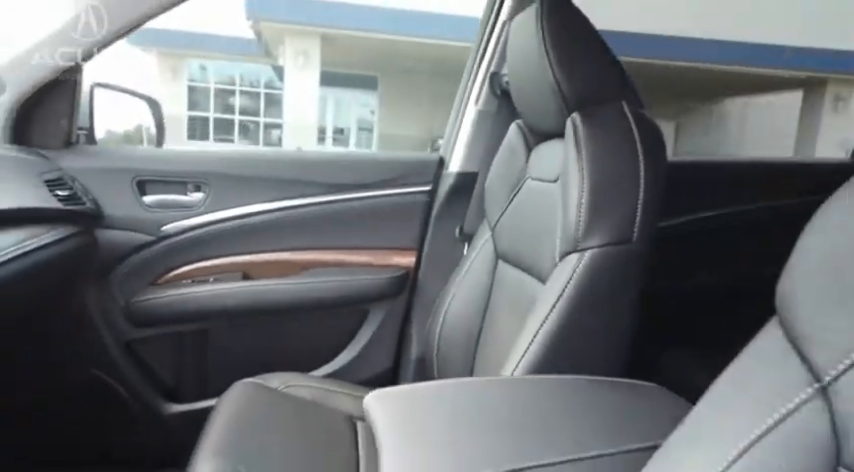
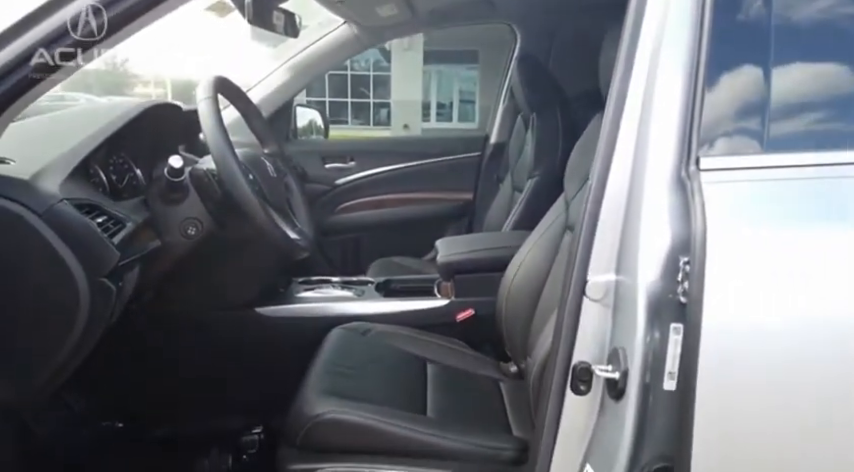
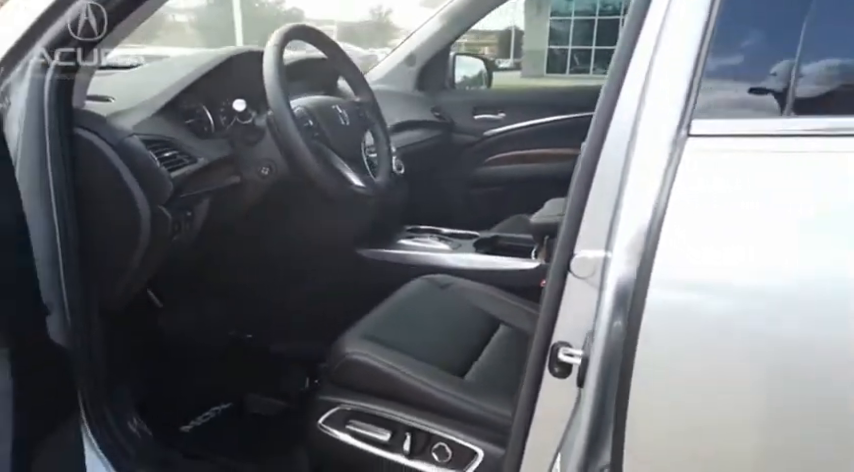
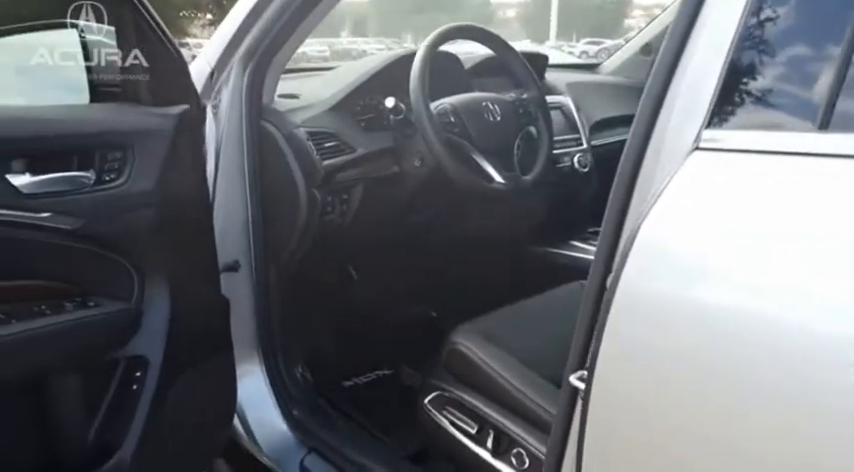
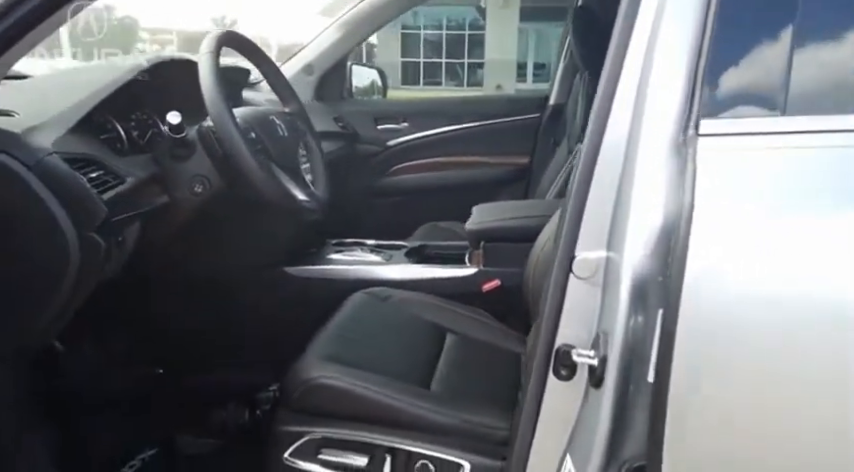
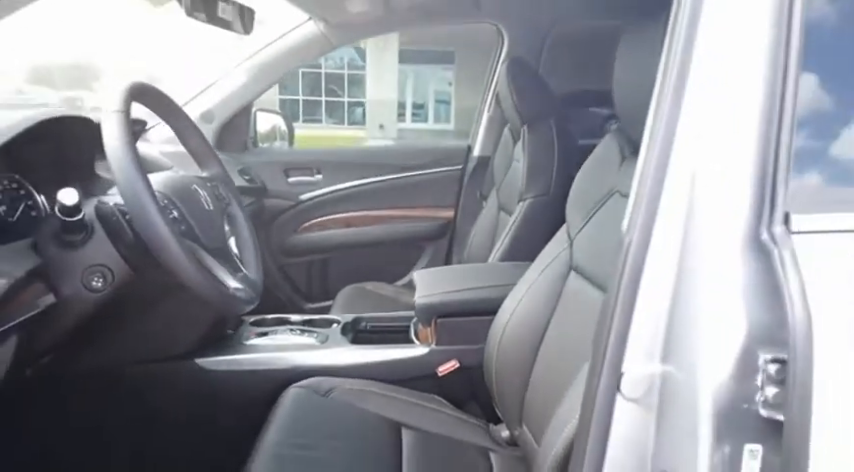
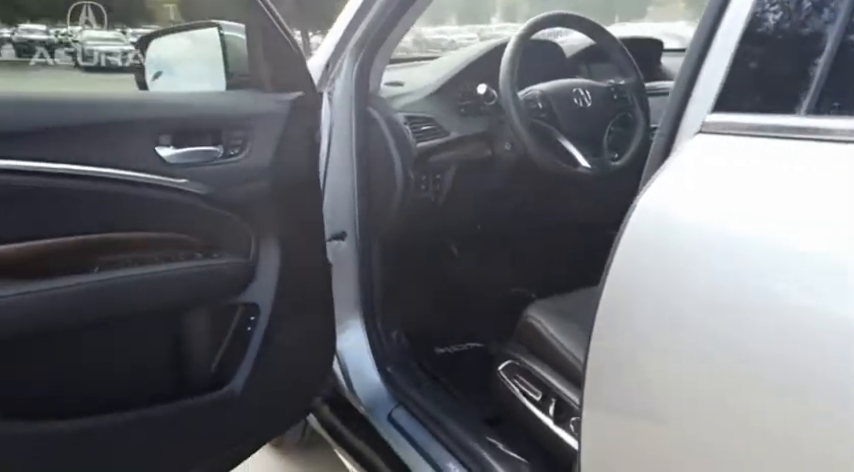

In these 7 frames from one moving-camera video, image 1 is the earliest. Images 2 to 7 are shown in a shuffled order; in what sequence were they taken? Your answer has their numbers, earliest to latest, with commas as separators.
6, 2, 5, 3, 4, 7
